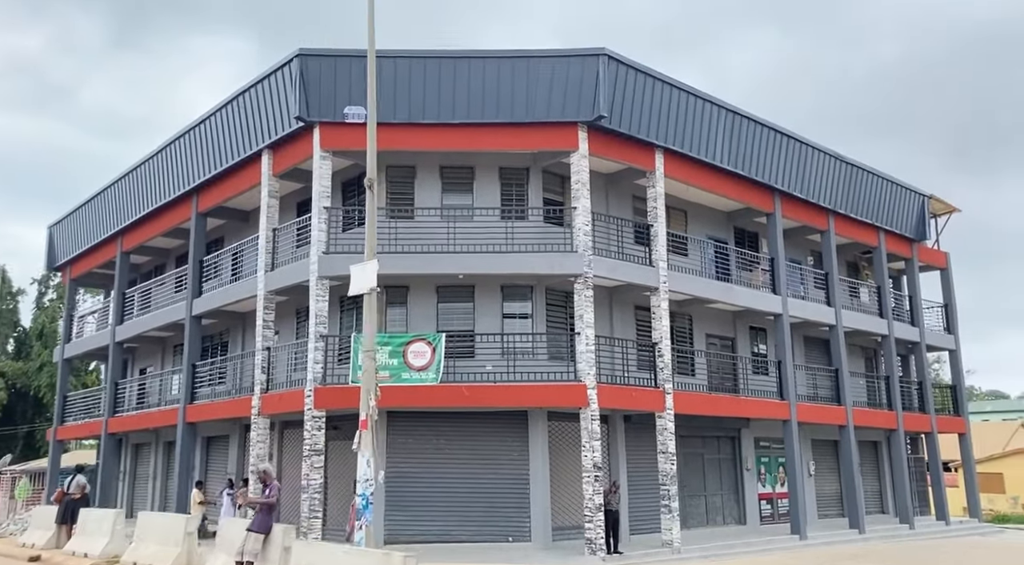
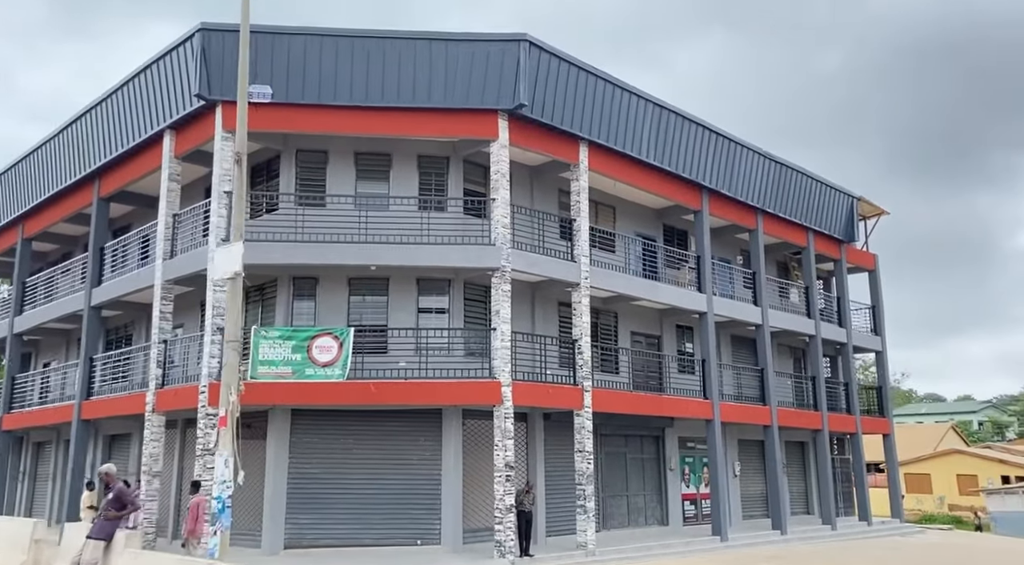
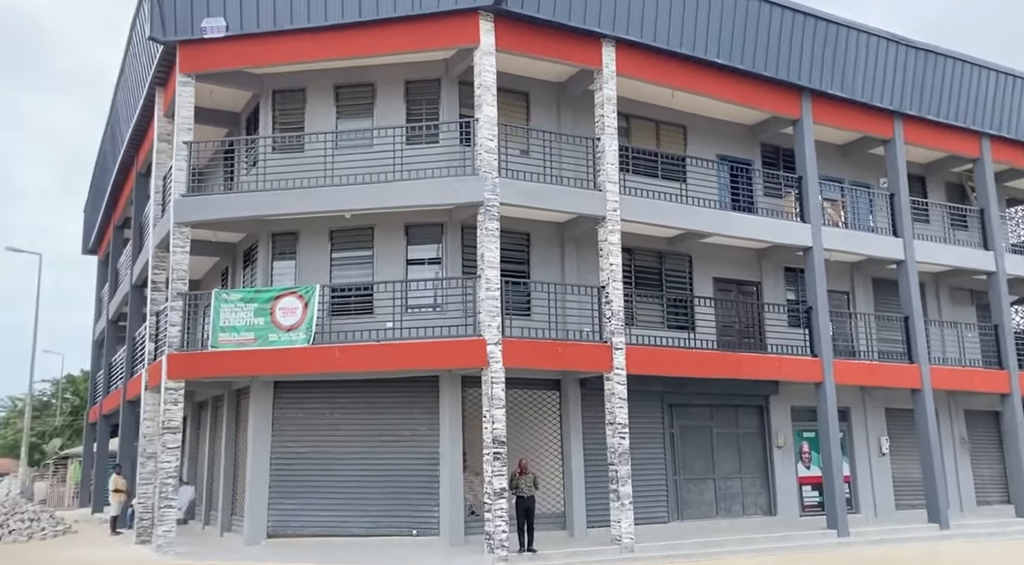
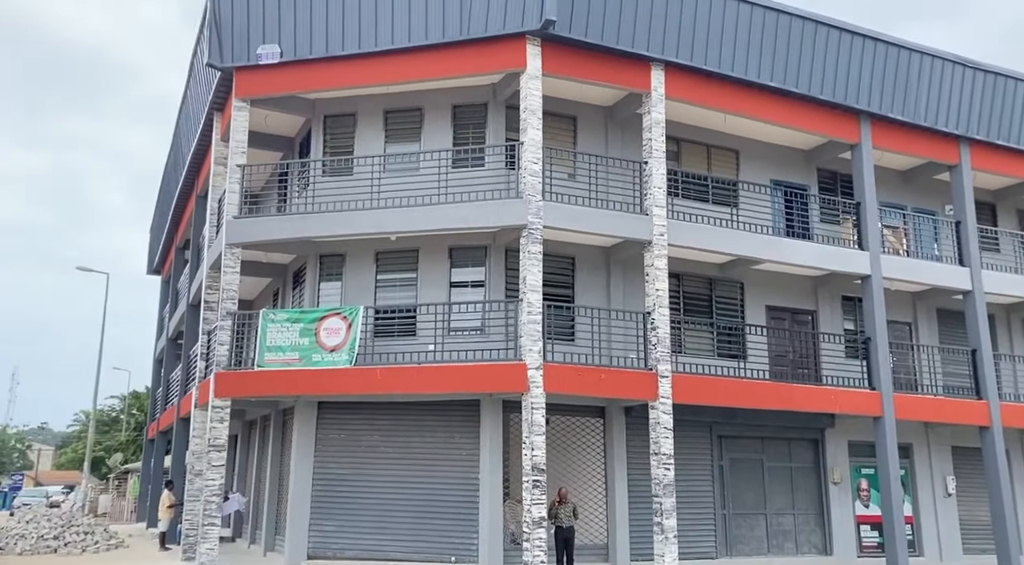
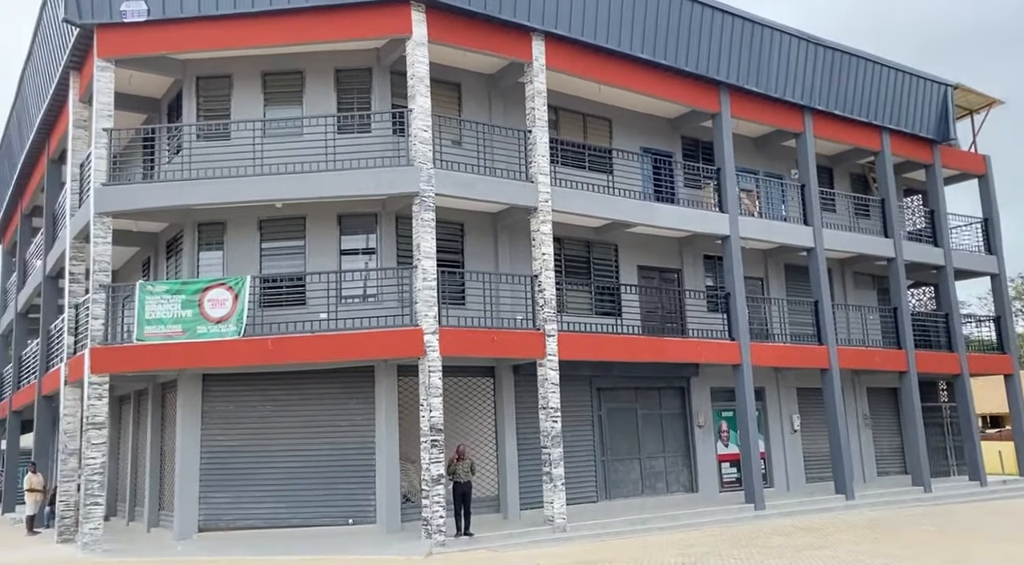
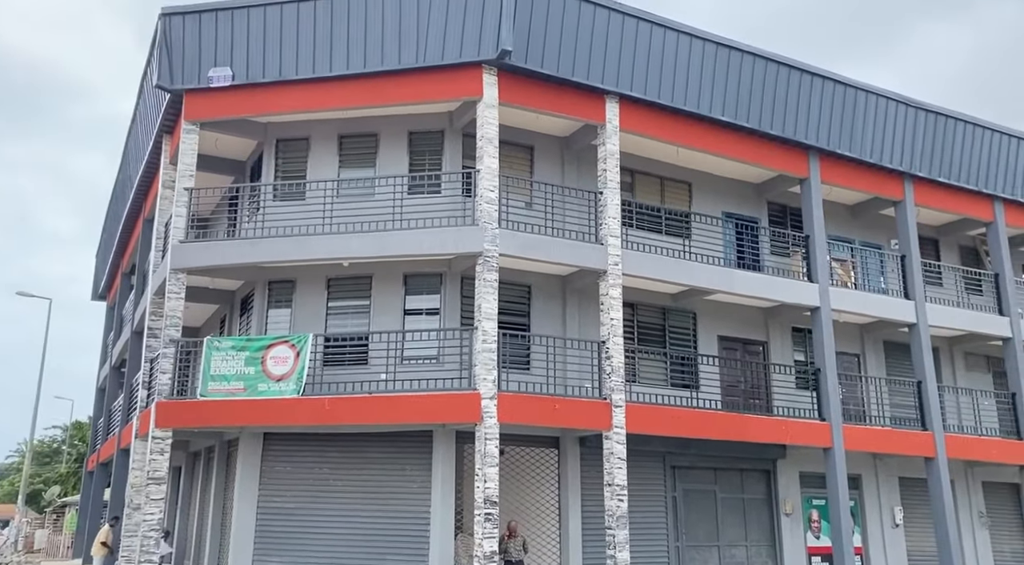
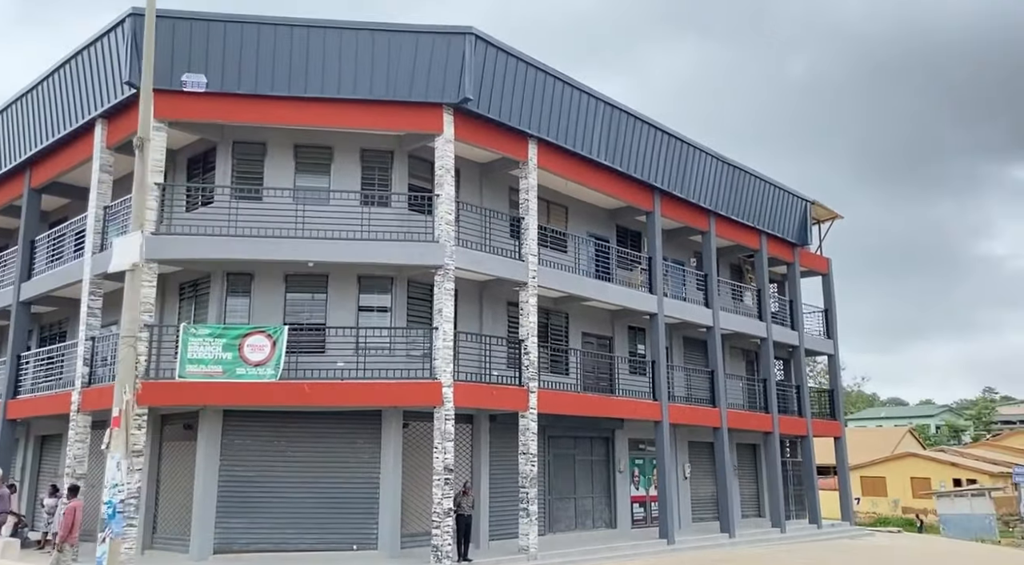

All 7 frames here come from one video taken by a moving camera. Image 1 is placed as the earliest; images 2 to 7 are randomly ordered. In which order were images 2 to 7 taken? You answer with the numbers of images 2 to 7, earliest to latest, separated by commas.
2, 7, 5, 3, 4, 6
